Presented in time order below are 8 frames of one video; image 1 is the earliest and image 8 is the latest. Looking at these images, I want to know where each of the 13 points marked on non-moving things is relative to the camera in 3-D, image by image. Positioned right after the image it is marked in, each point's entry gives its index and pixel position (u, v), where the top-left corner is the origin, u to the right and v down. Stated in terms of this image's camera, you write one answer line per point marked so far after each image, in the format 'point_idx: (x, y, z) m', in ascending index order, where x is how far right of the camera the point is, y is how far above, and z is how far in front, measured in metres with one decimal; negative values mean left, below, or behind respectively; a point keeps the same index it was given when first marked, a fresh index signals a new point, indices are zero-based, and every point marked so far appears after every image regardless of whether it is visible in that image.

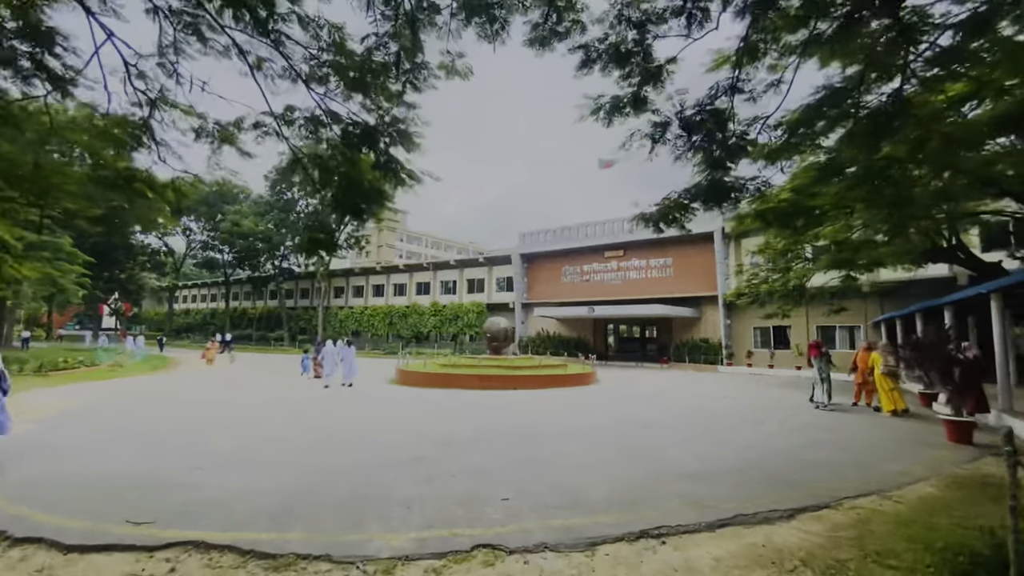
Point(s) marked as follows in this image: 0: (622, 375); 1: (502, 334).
0: (+3.8, -3.0, +17.9) m
1: (-0.3, -1.5, +17.3) m
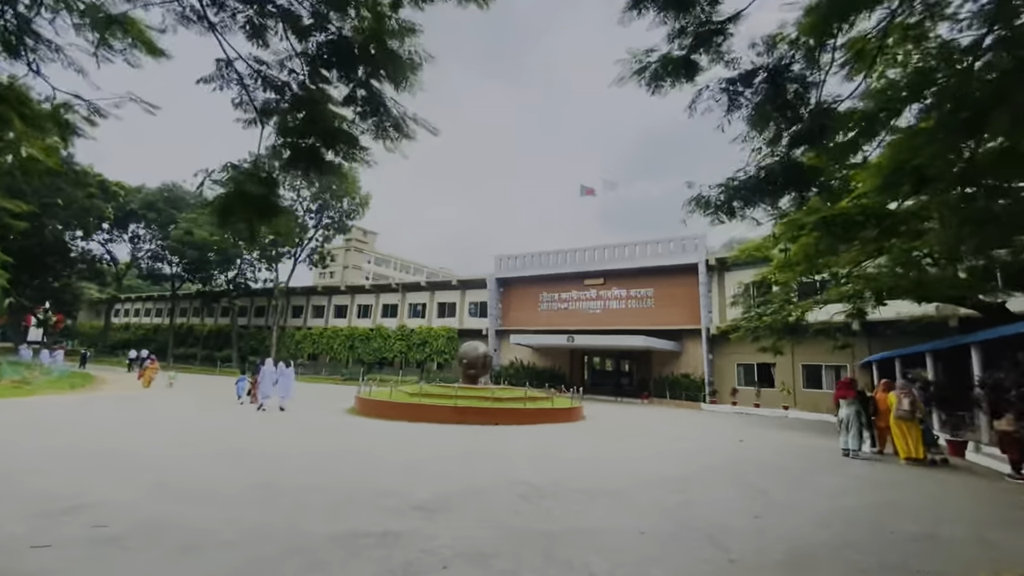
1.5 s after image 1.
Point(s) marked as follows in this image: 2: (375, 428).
0: (+3.0, -3.9, +16.4) m
1: (-1.0, -2.2, +15.7) m
2: (-2.7, -2.7, +10.2) m
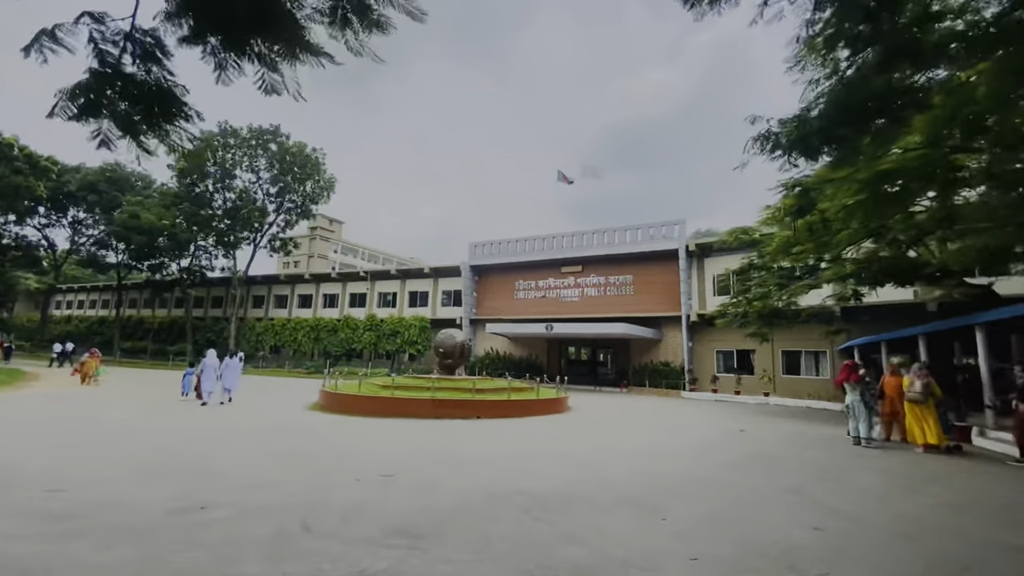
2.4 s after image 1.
0: (+2.4, -3.4, +15.6) m
1: (-1.6, -1.7, +14.7) m
2: (-3.0, -2.4, +9.1) m
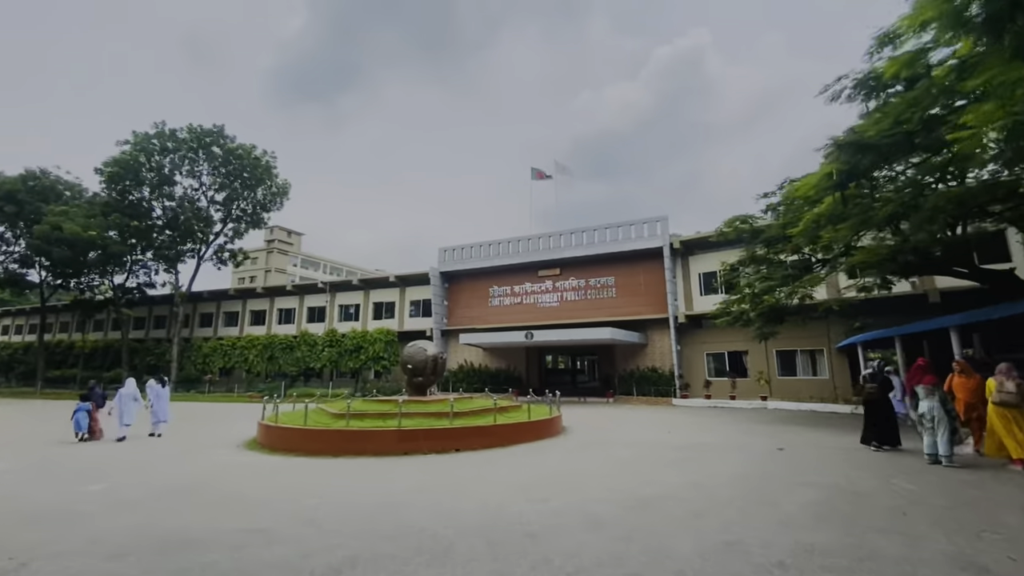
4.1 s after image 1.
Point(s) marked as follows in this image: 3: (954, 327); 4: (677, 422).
0: (+1.9, -3.4, +13.9) m
1: (-2.1, -1.9, +12.7) m
2: (-3.1, -2.5, +7.1) m
3: (+9.7, -0.9, +11.5) m
4: (+3.9, -3.2, +12.4) m
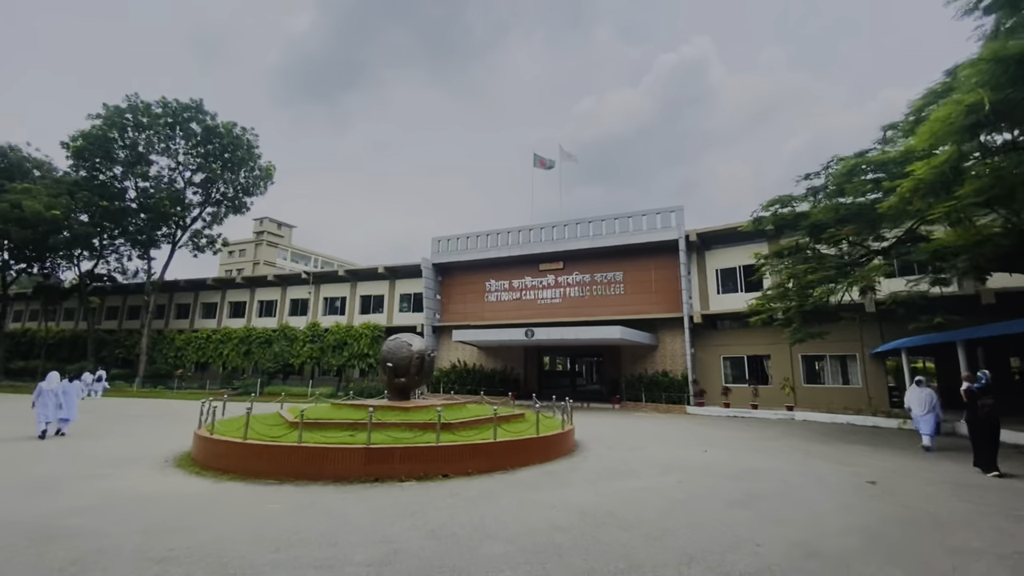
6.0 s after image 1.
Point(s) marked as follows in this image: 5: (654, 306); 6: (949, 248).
0: (+1.8, -3.2, +12.0) m
1: (-2.1, -1.6, +10.8) m
2: (-3.0, -2.1, +5.2) m
3: (+9.7, -0.8, +9.7) m
4: (+3.9, -3.0, +10.6) m
5: (+5.3, -0.6, +19.1) m
6: (+7.3, +0.6, +9.1) m
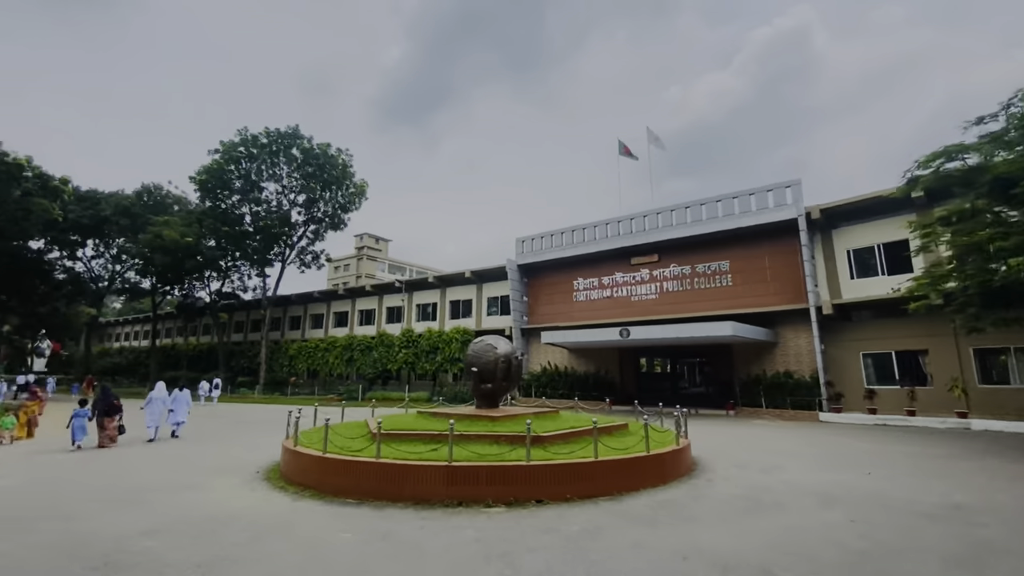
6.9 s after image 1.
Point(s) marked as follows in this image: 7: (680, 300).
0: (+3.9, -3.0, +10.3) m
1: (-0.3, -1.5, +9.8) m
2: (-2.2, -2.1, +4.4) m
3: (+11.1, -0.2, +6.7) m
4: (+5.6, -2.7, +8.5) m
5: (+8.4, -0.3, +16.7) m
6: (+8.5, +1.1, +6.5) m
7: (+6.0, -0.4, +18.5) m
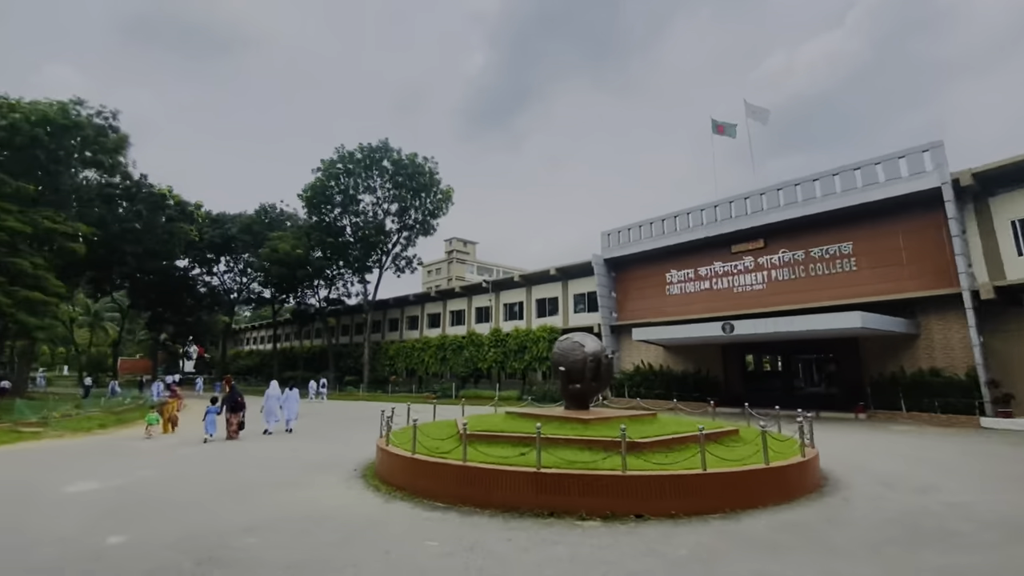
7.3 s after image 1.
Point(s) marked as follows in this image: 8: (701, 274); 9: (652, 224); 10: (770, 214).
0: (+5.5, -2.7, +8.8) m
1: (+1.3, -1.4, +9.0) m
2: (-1.5, -2.0, +4.0) m
3: (+11.9, +0.3, +4.0) m
4: (+6.9, -2.3, +6.7) m
5: (+11.0, +0.2, +14.3) m
6: (+9.3, +1.6, +4.2) m
7: (+9.0, 0.0, +16.5) m
8: (+7.0, +0.6, +18.6) m
9: (+5.6, +2.5, +19.8) m
10: (+8.4, +2.4, +16.7) m
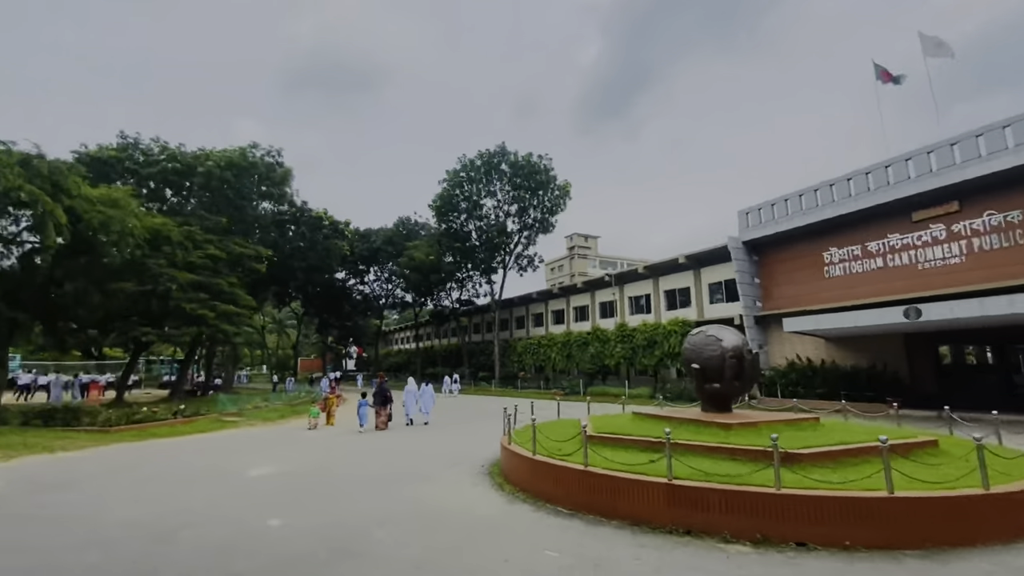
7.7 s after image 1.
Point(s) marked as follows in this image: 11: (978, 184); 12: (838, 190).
0: (+7.2, -2.2, +6.4) m
1: (+3.1, -1.1, +7.7) m
2: (-0.8, -1.9, +3.6) m
3: (+12.1, +1.0, +0.2) m
4: (+8.1, -1.8, +4.1) m
5: (+13.8, +1.0, +10.4) m
6: (+9.5, +2.2, +1.1) m
7: (+12.4, +0.7, +13.0) m
8: (+10.9, +1.2, +15.6) m
9: (+9.9, +3.0, +17.1) m
10: (+11.7, +3.1, +13.4) m
11: (+12.2, +2.7, +13.4) m
12: (+10.3, +3.0, +16.2) m
